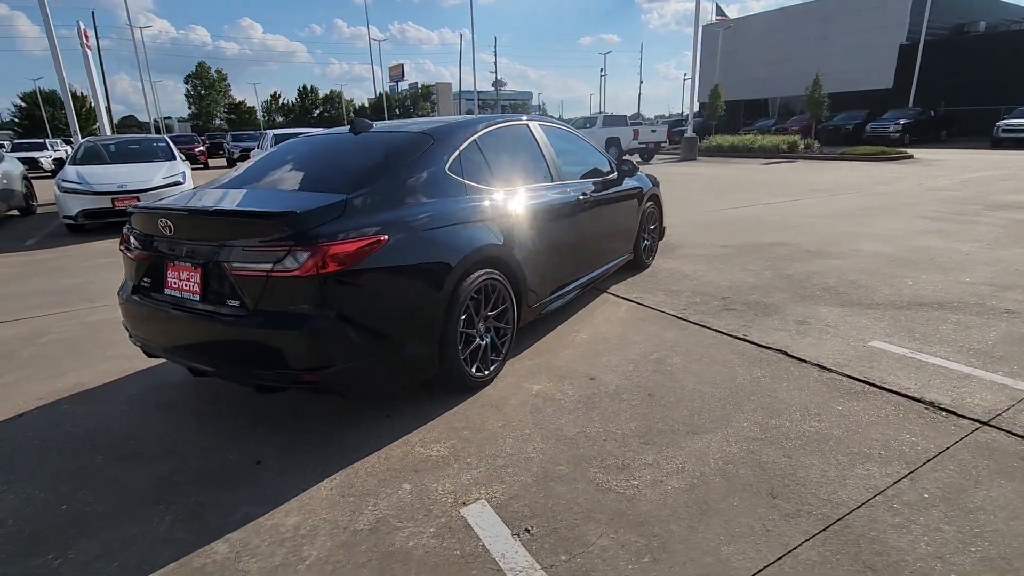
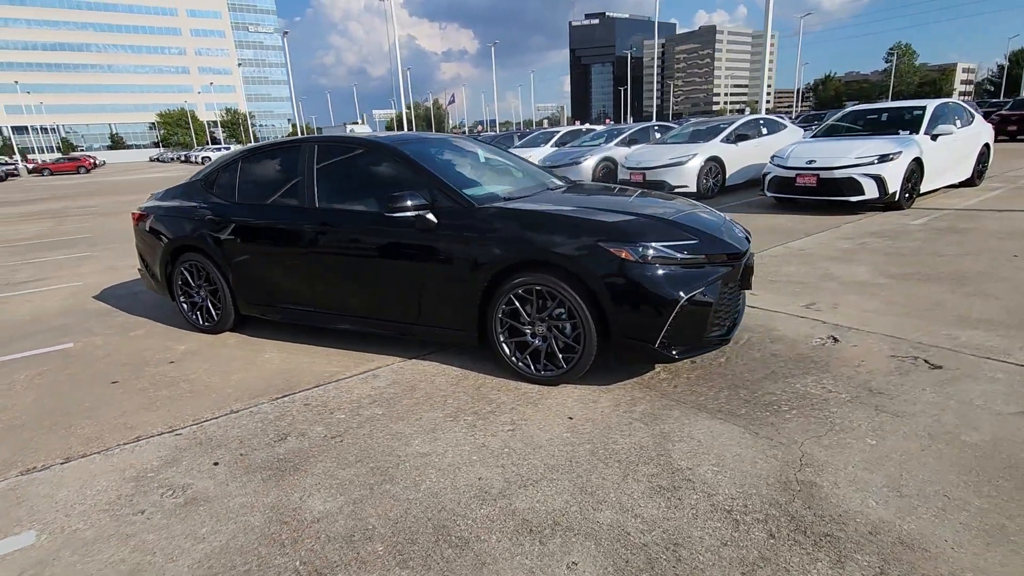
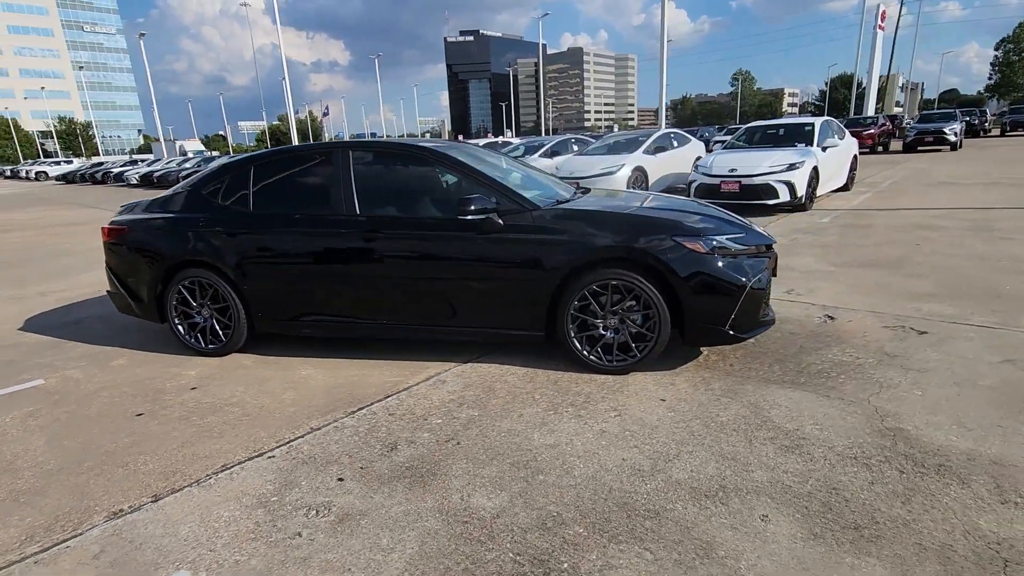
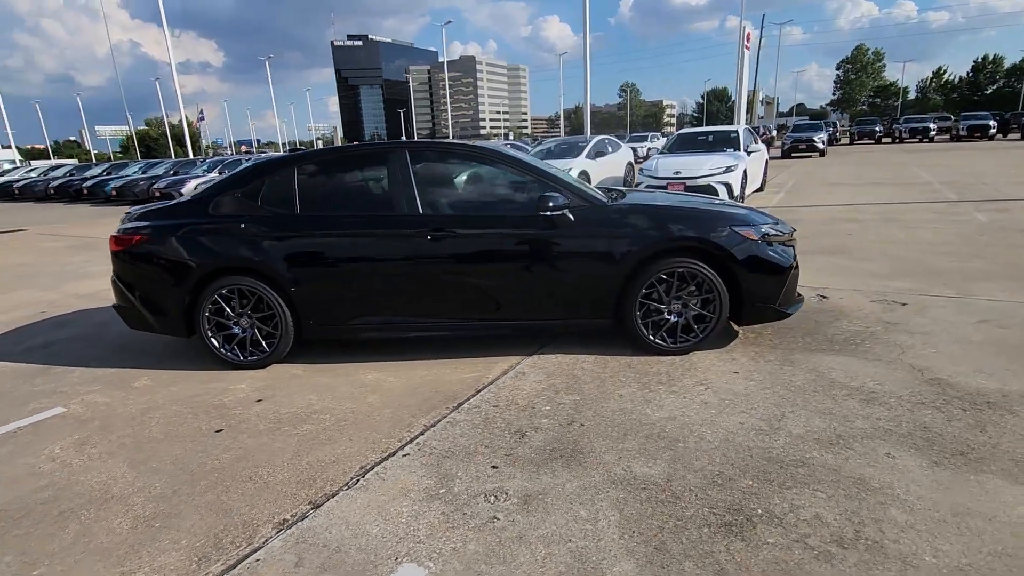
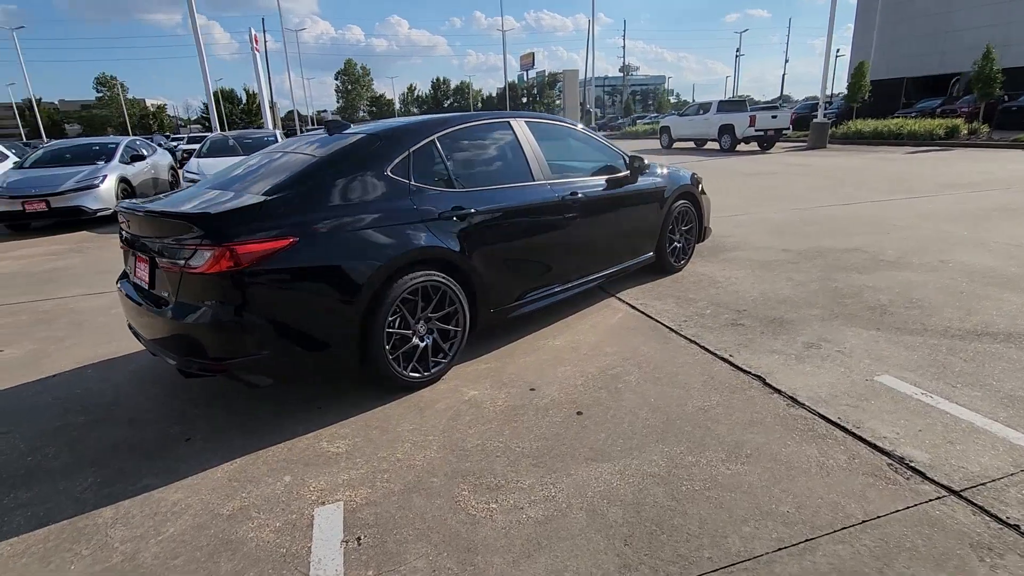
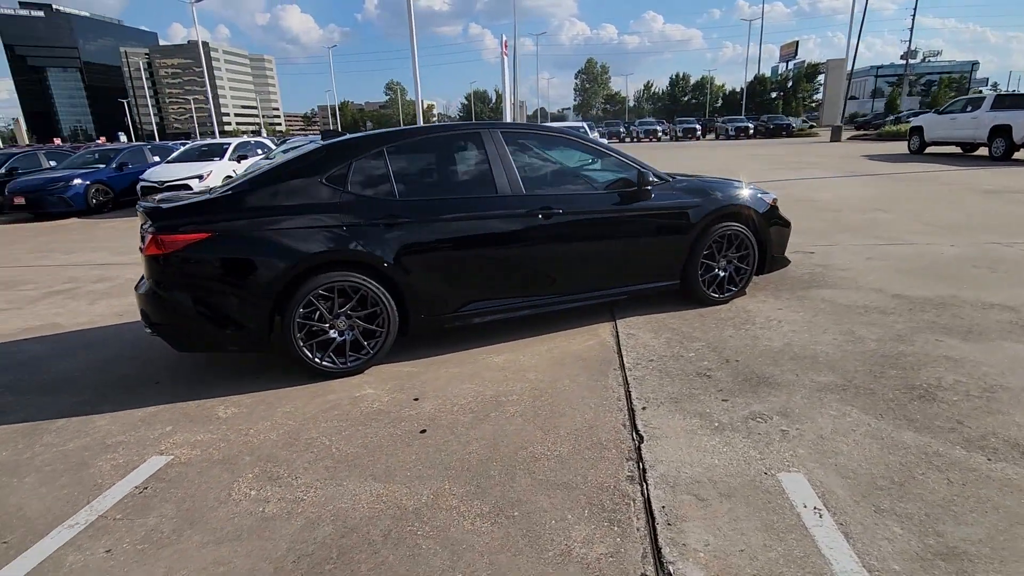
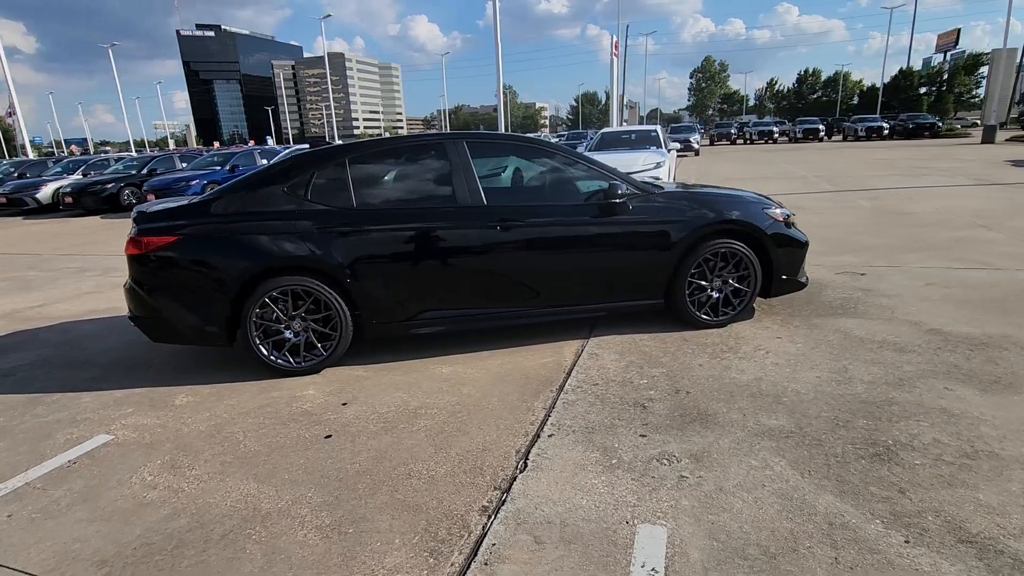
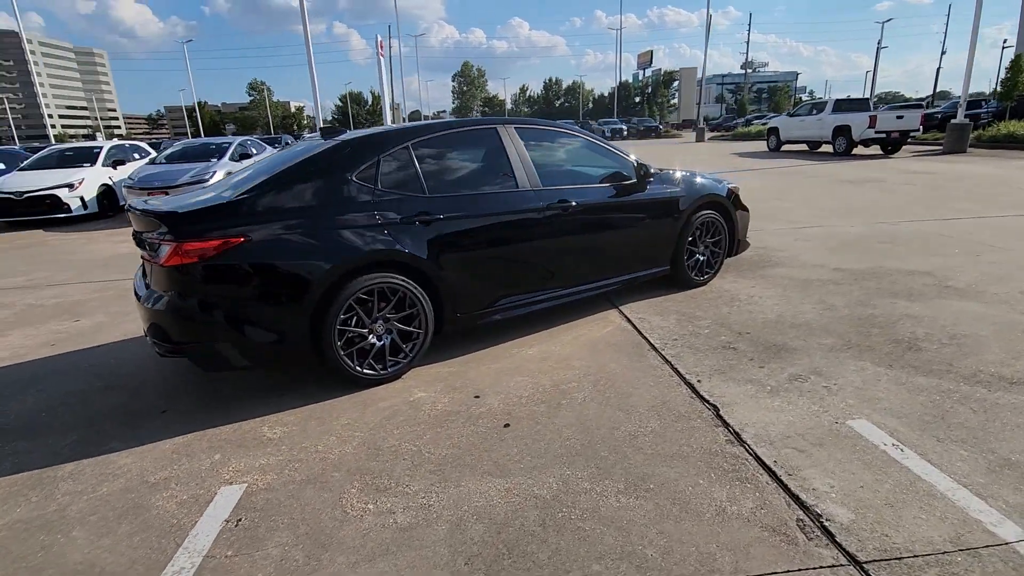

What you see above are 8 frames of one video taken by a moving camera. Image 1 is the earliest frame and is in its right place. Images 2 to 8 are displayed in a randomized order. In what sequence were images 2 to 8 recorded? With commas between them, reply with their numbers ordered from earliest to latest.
5, 8, 6, 7, 4, 3, 2
